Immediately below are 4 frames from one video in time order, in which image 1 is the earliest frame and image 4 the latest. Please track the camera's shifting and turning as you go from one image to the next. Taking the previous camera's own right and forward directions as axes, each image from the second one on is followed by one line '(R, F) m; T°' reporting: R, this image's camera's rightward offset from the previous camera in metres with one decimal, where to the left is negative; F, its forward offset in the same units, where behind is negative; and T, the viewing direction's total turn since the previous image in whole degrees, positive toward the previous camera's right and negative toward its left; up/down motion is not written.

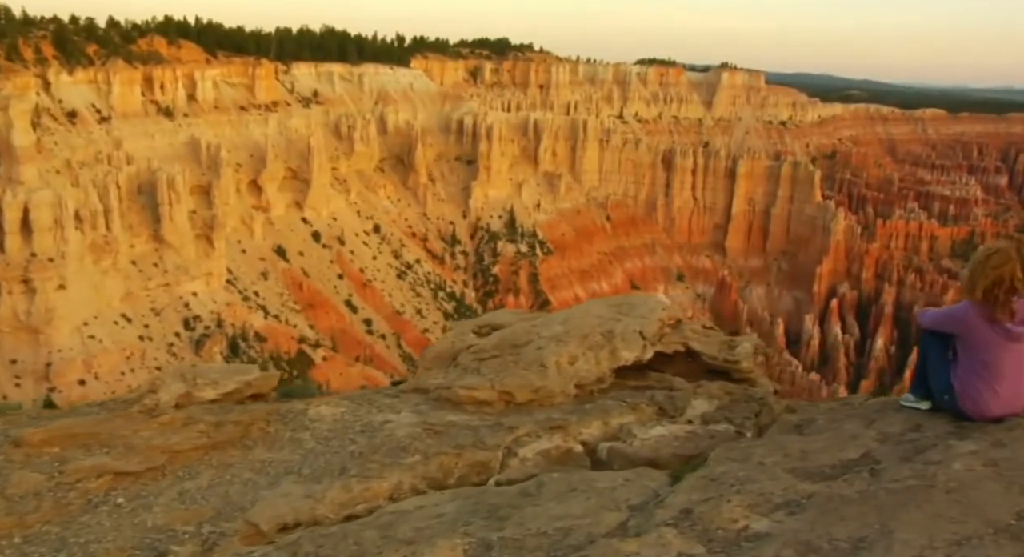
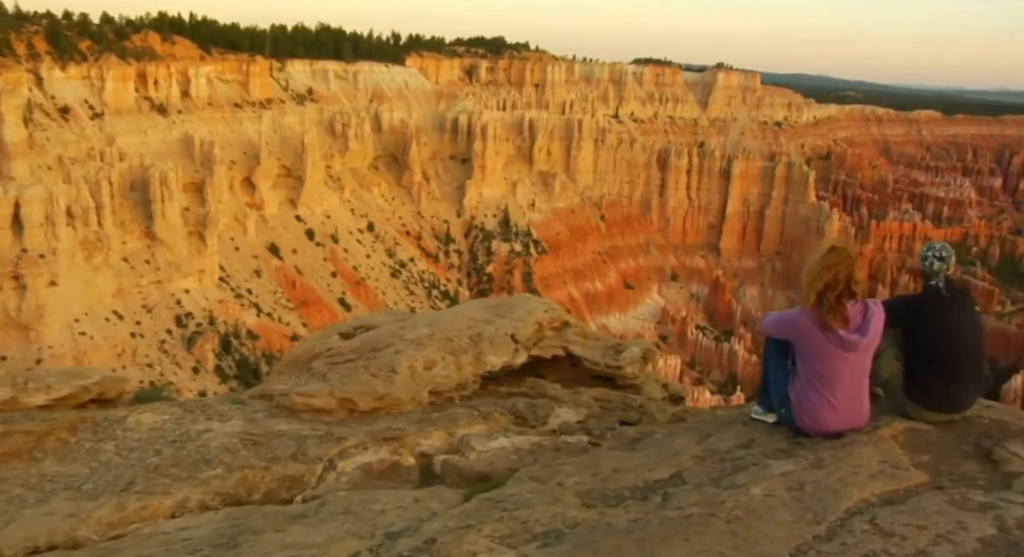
(+1.3, +0.5) m; 0°
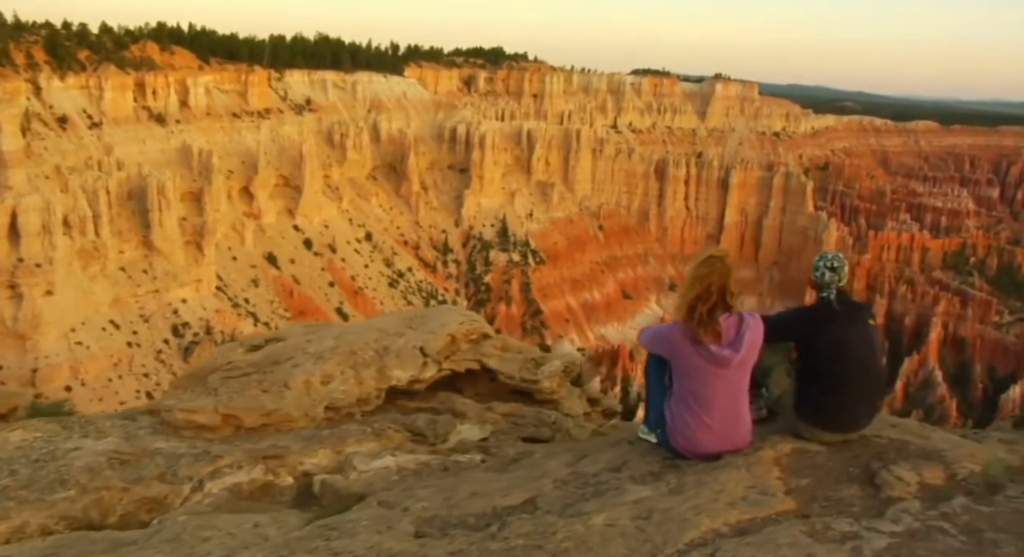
(+0.9, +0.3) m; 0°
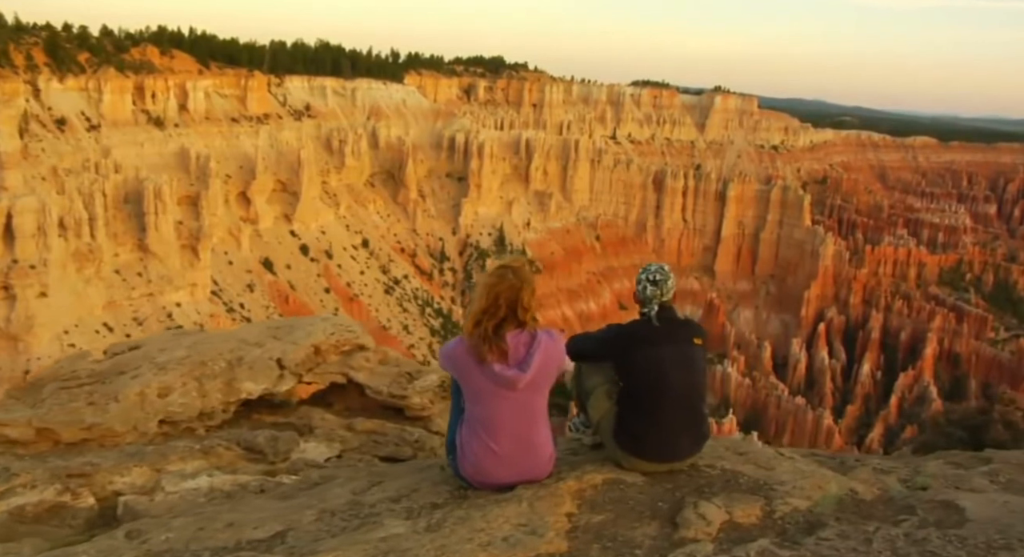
(+1.2, +0.4) m; 0°
